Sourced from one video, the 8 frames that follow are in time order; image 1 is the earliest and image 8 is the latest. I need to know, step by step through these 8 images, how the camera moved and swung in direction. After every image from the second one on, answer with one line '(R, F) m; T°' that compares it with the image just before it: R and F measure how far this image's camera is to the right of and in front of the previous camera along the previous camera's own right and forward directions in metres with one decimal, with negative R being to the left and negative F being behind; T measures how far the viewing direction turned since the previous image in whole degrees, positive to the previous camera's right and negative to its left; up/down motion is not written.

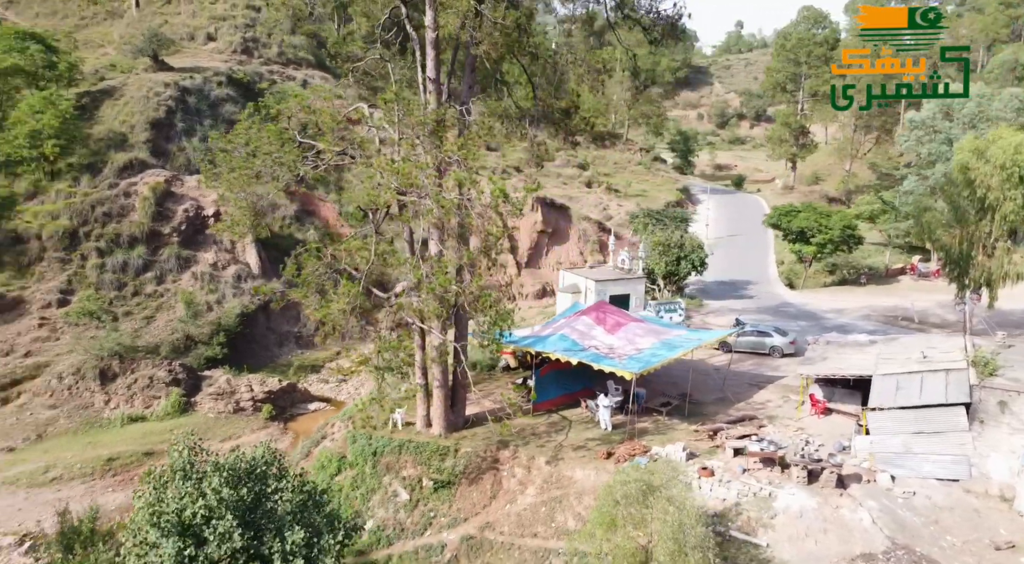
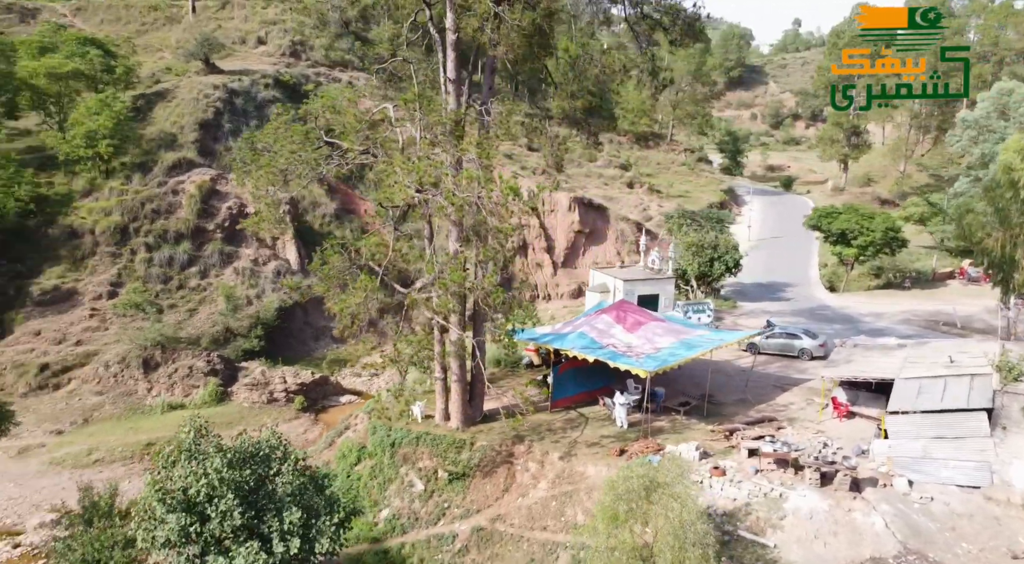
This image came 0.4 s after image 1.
(+0.9, -0.4) m; -4°
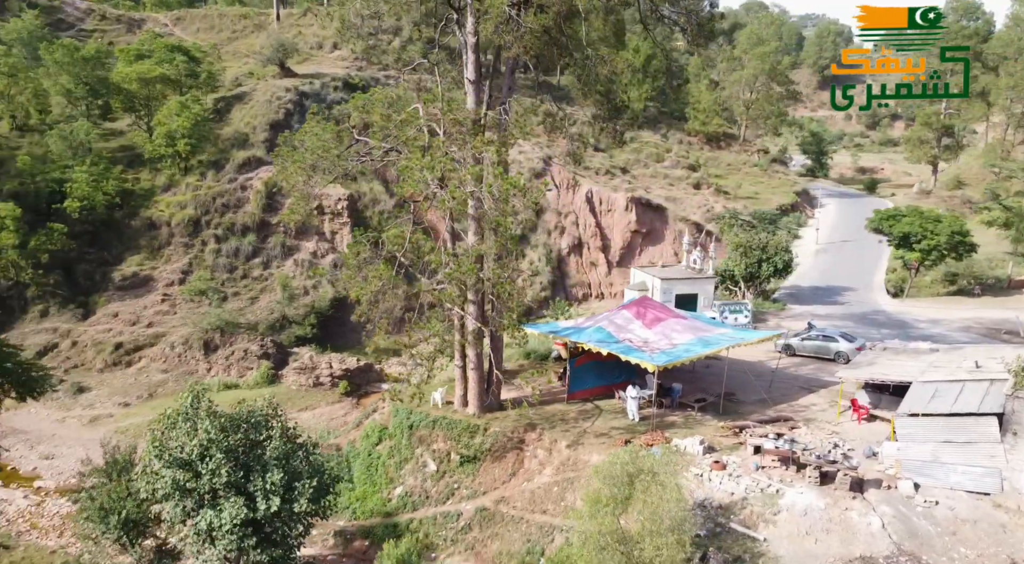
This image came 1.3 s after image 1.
(+2.0, -0.8) m; -7°
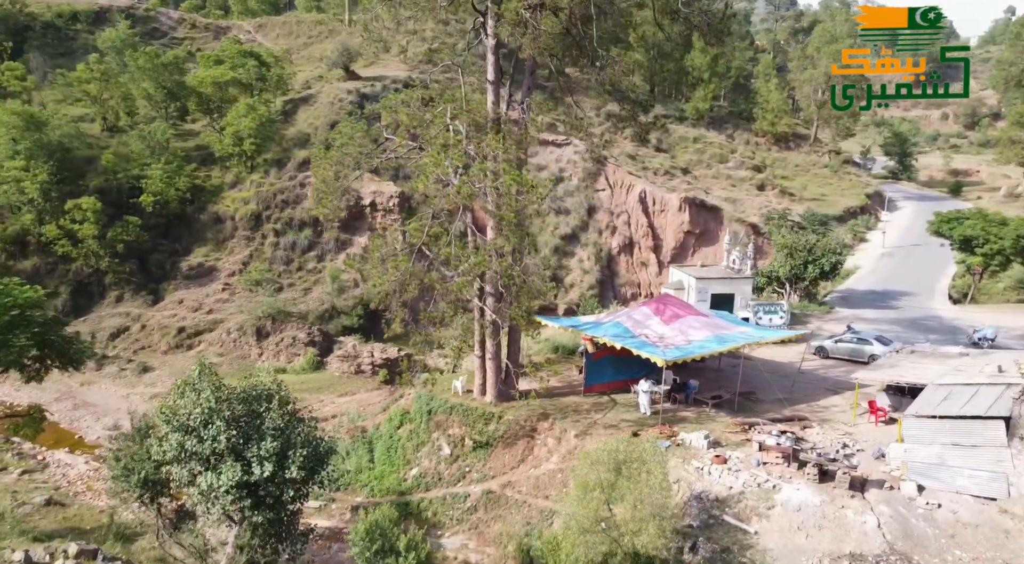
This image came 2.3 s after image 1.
(+1.9, -0.7) m; -6°
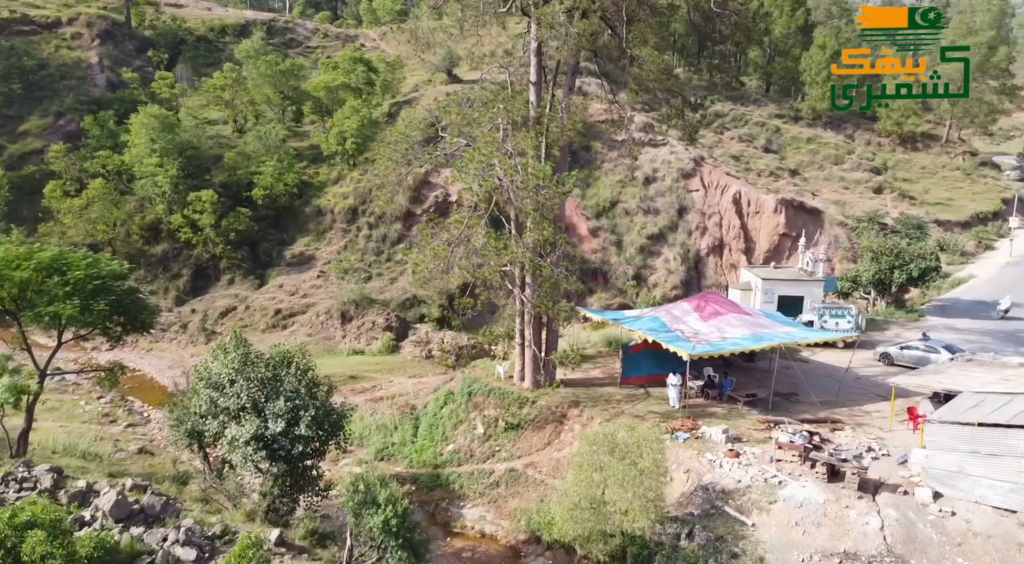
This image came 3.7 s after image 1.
(+3.0, -0.9) m; -10°
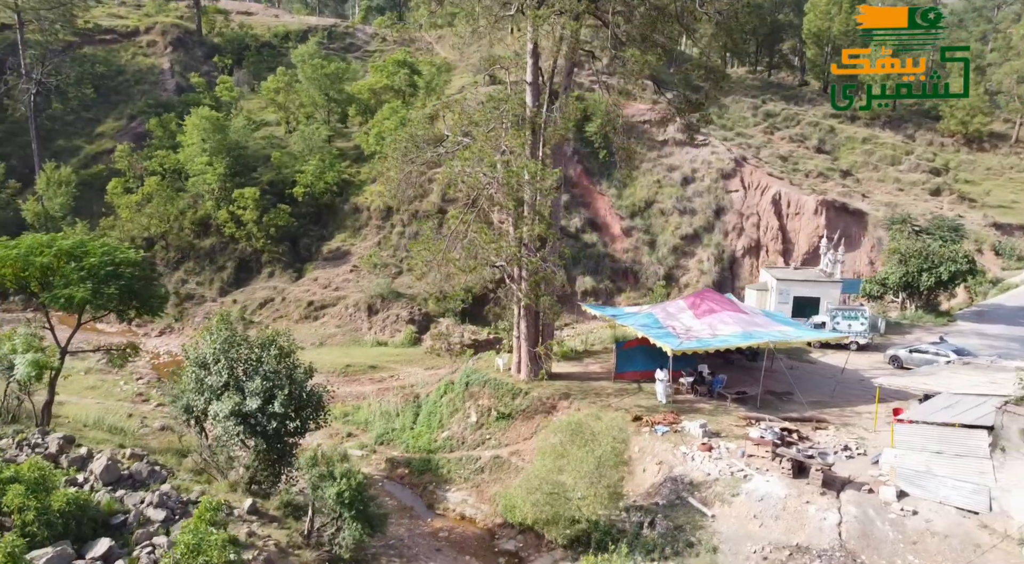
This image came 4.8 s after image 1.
(+2.5, -0.6) m; -6°
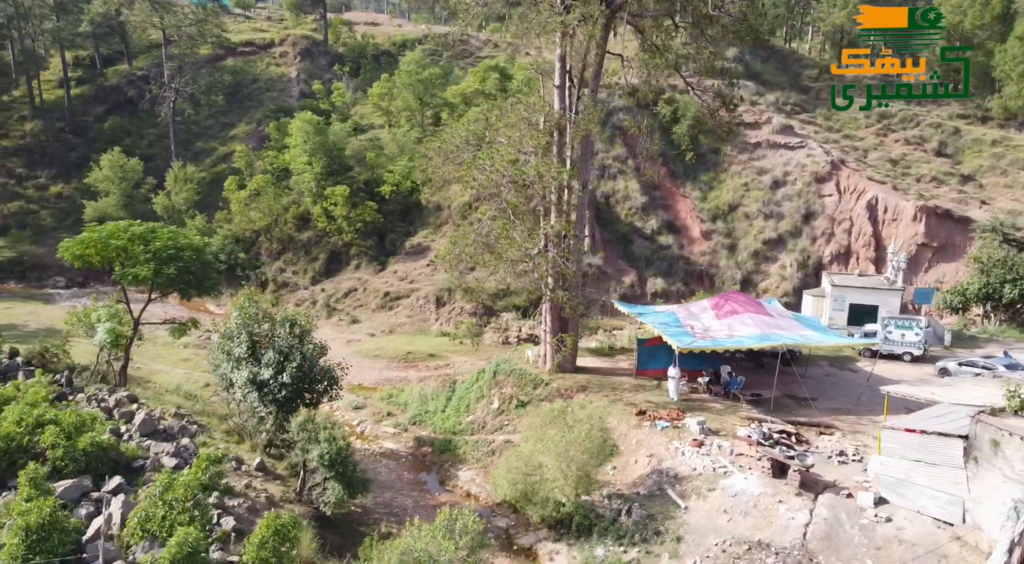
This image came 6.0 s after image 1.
(+3.7, -0.8) m; -11°
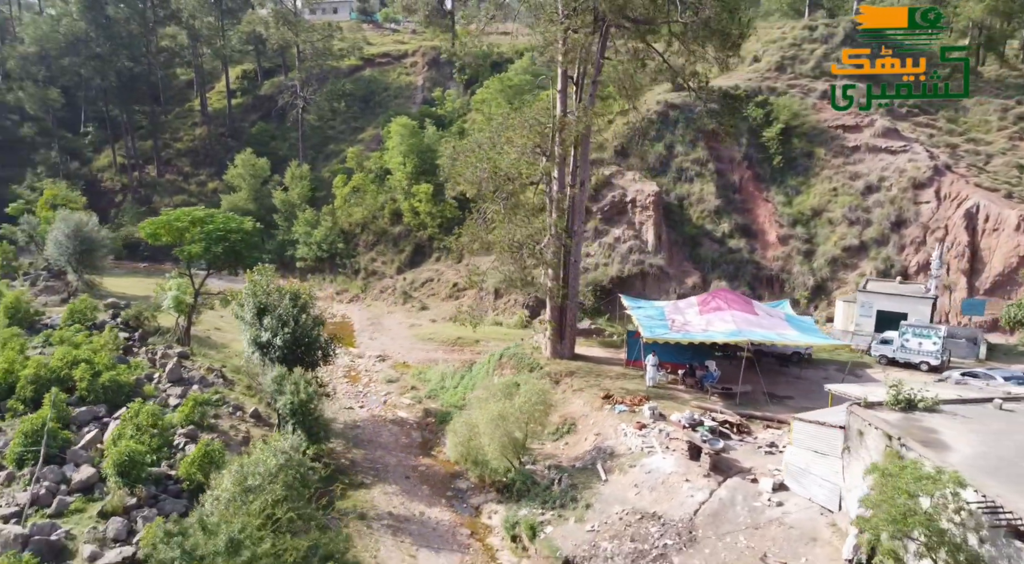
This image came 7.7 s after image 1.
(+5.7, -1.2) m; -13°
